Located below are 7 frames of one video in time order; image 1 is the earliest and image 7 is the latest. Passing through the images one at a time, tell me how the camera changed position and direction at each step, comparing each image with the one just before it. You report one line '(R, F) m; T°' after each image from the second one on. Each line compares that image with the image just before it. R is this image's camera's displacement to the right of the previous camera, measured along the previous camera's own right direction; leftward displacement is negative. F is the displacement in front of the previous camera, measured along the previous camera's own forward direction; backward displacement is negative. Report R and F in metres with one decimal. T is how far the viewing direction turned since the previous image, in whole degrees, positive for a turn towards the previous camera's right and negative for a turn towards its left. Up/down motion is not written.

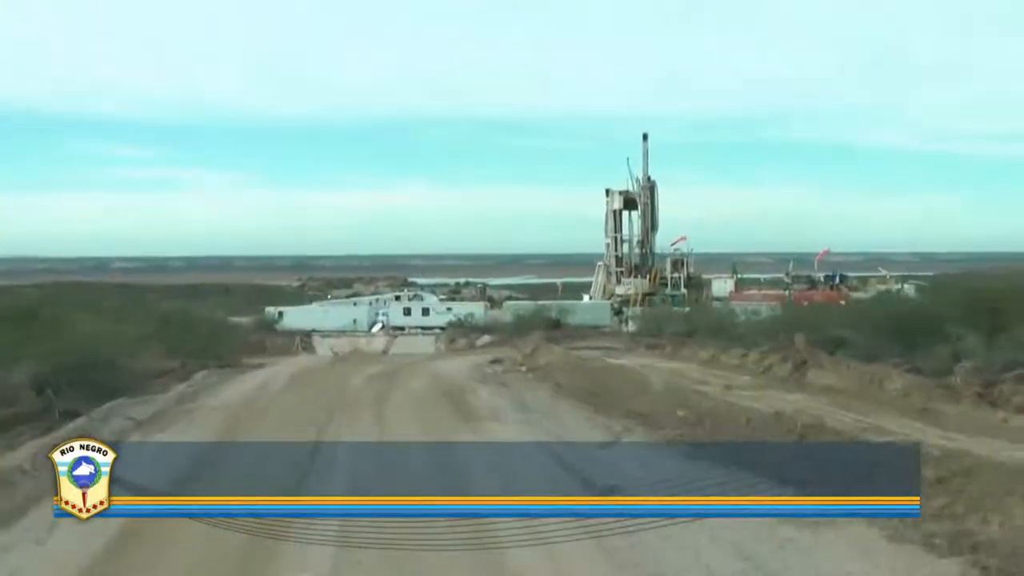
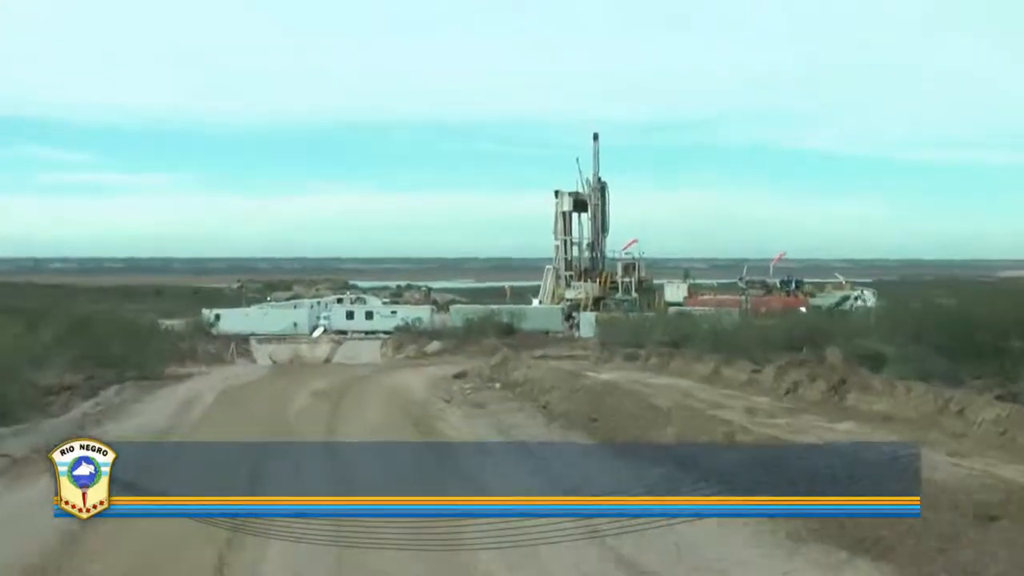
(+4.0, +2.2) m; -1°
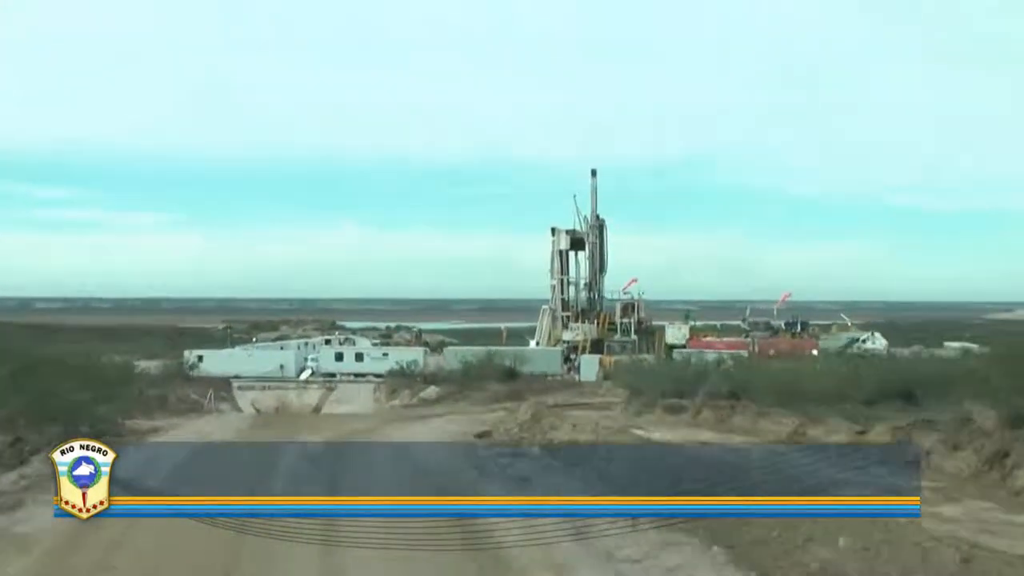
(-0.4, +1.8) m; +1°
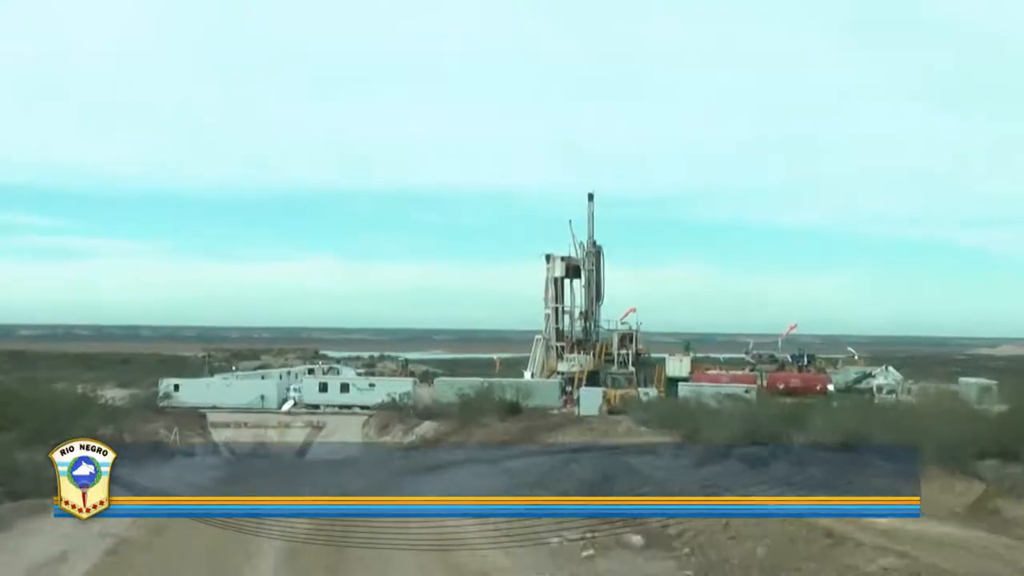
(-0.5, +2.2) m; +1°
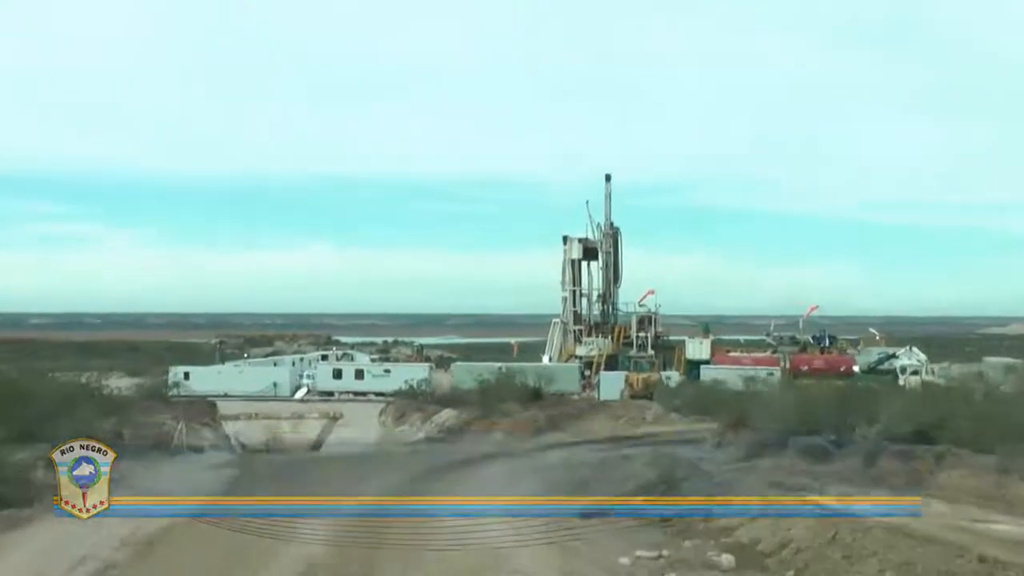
(-0.2, +0.9) m; -1°
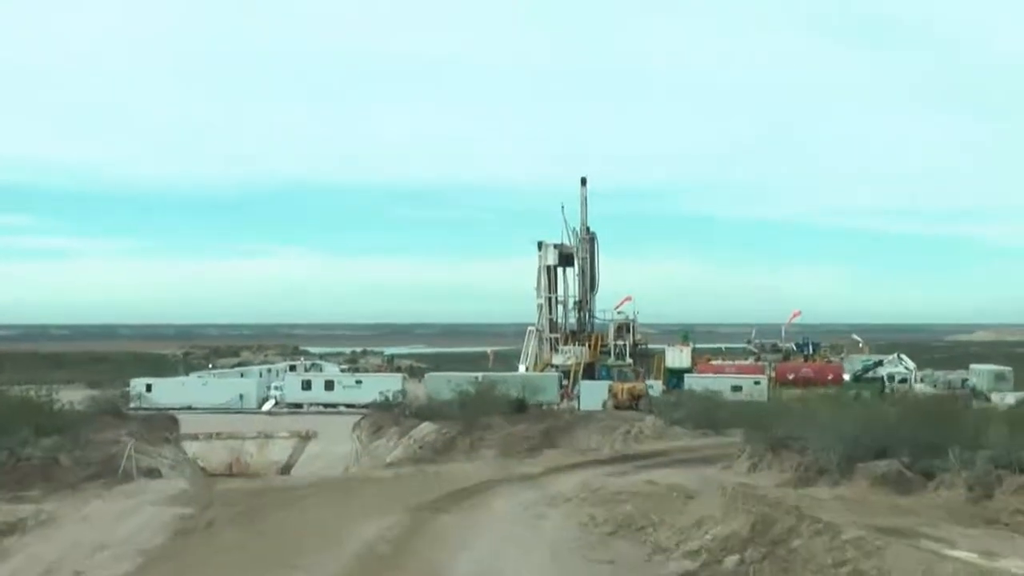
(-0.3, +1.5) m; +2°
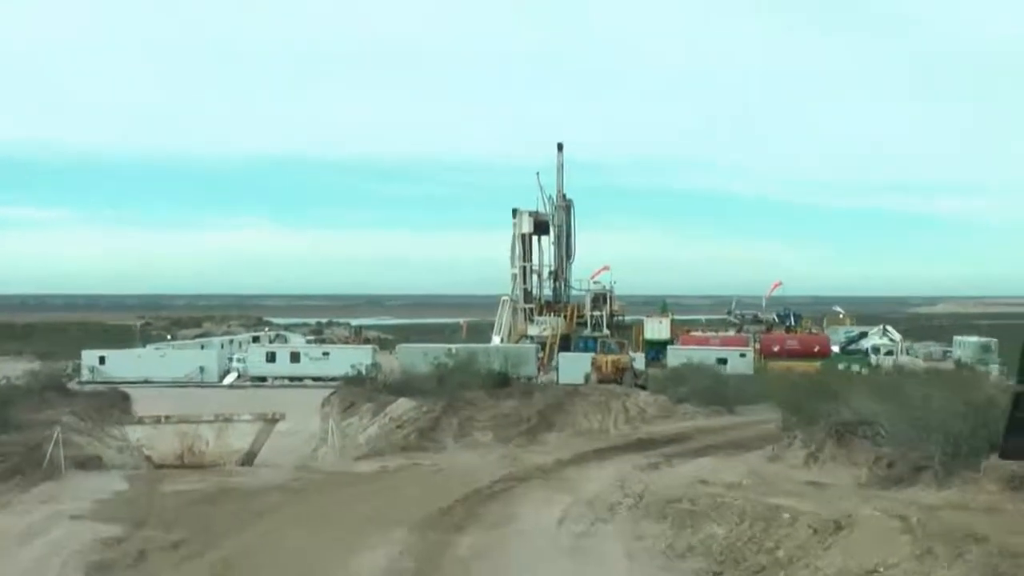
(-0.4, +1.7) m; +2°
